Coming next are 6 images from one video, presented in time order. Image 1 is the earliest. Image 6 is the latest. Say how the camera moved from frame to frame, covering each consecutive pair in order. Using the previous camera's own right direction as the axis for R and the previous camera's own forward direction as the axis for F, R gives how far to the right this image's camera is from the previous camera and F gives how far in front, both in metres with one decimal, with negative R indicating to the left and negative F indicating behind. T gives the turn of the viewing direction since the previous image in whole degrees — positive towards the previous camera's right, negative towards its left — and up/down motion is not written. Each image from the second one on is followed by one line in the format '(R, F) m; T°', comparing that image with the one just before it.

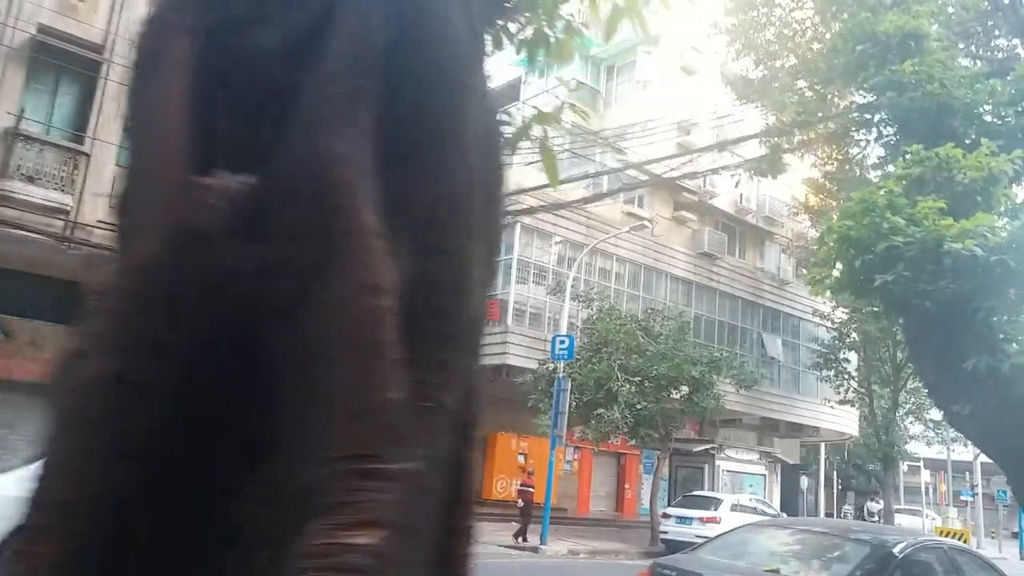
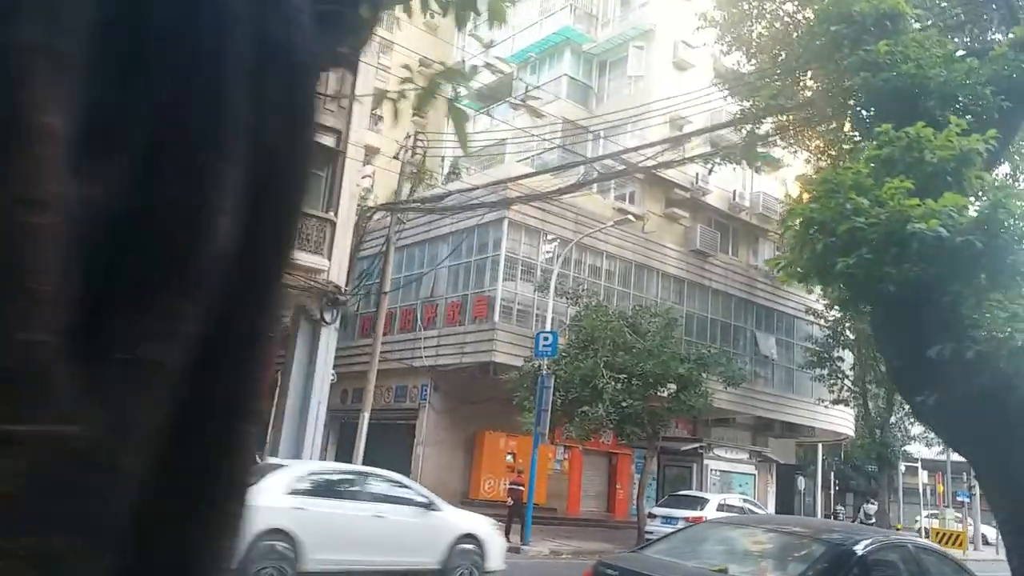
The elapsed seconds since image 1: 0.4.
(+0.4, +0.3) m; 0°
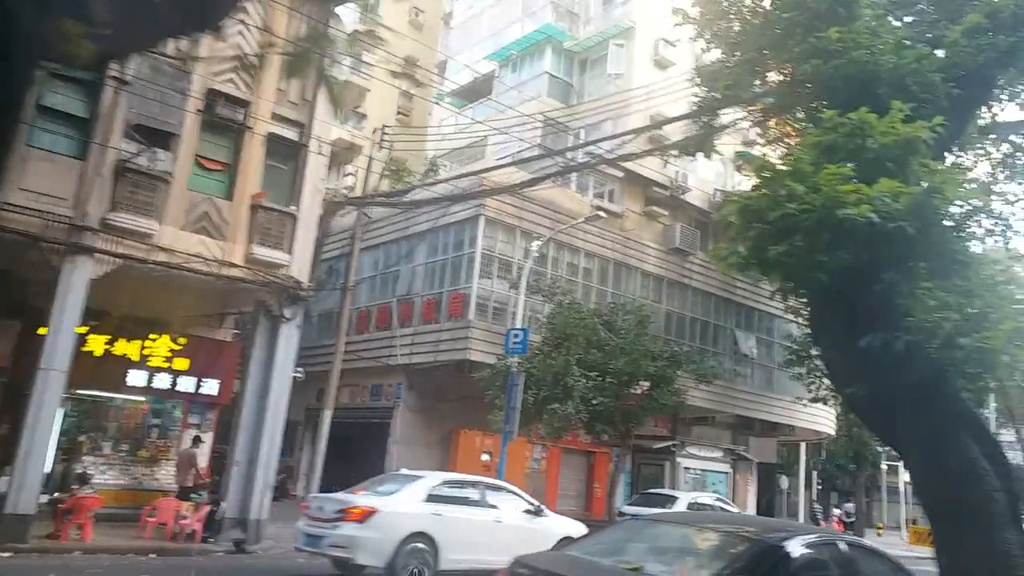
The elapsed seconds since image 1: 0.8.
(+0.4, +0.2) m; 0°
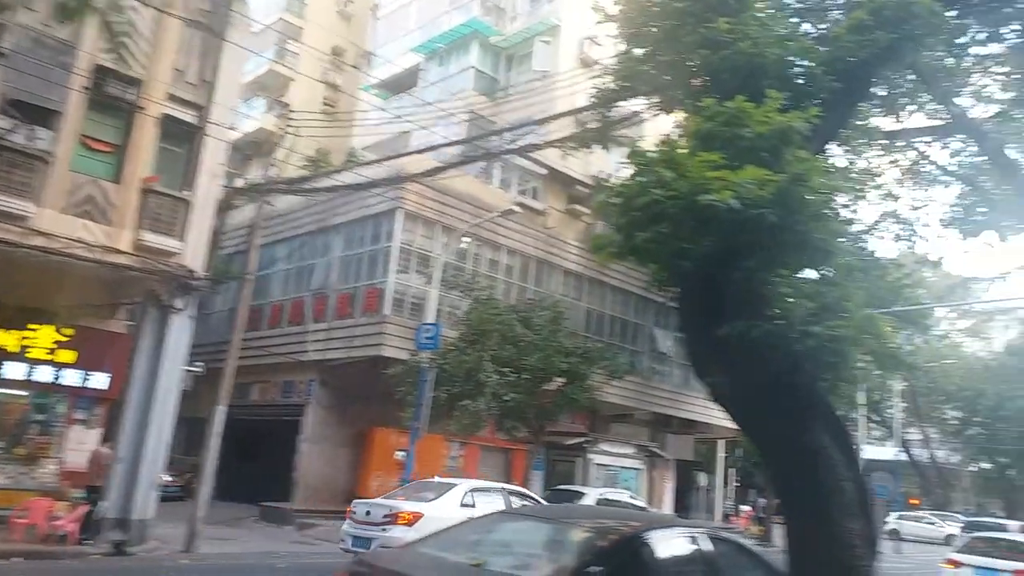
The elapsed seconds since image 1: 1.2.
(+0.5, +0.2) m; +5°
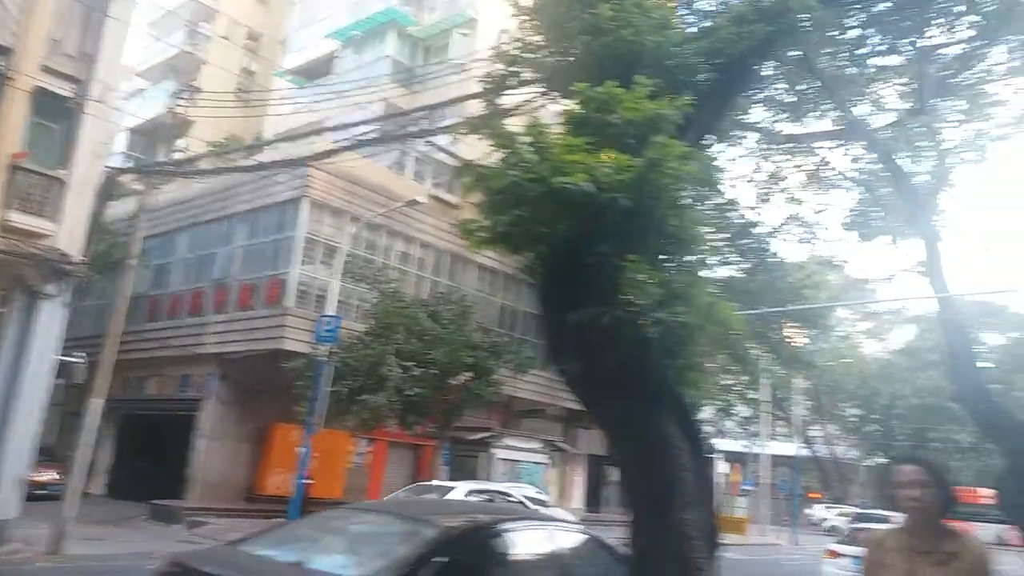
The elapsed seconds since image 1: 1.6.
(+0.5, +0.2) m; +5°
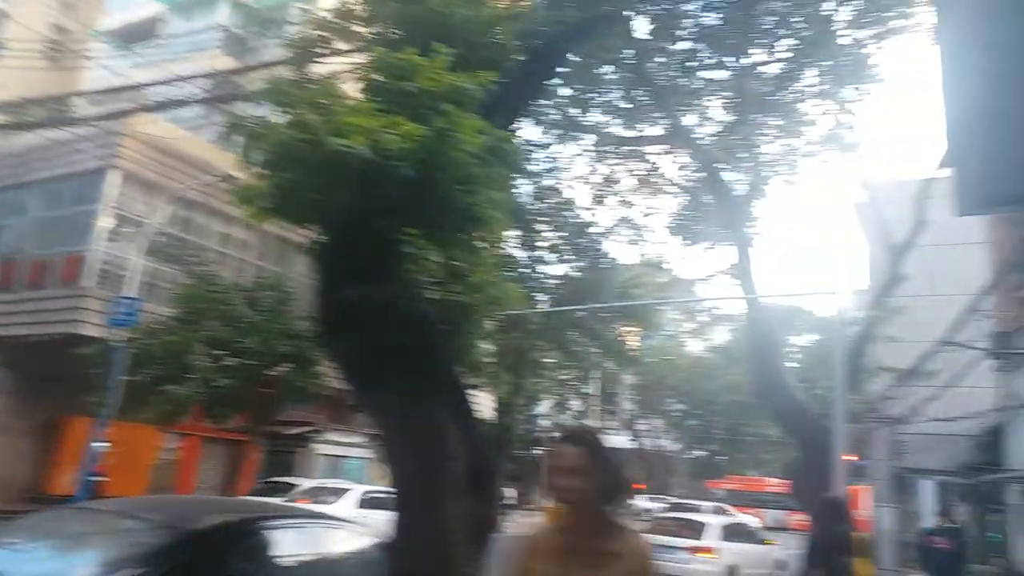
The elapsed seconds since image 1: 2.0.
(+0.4, +0.3) m; +11°
